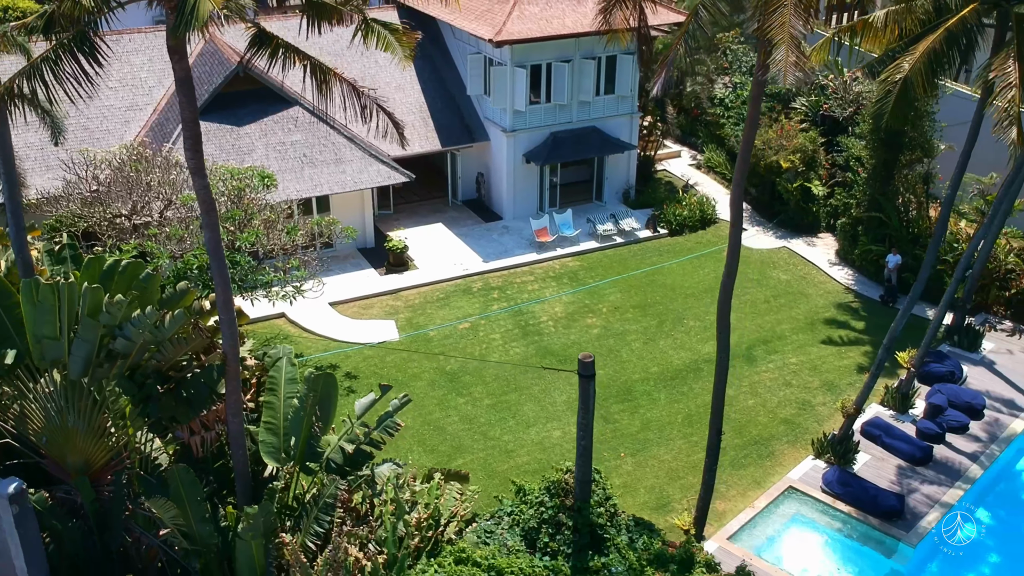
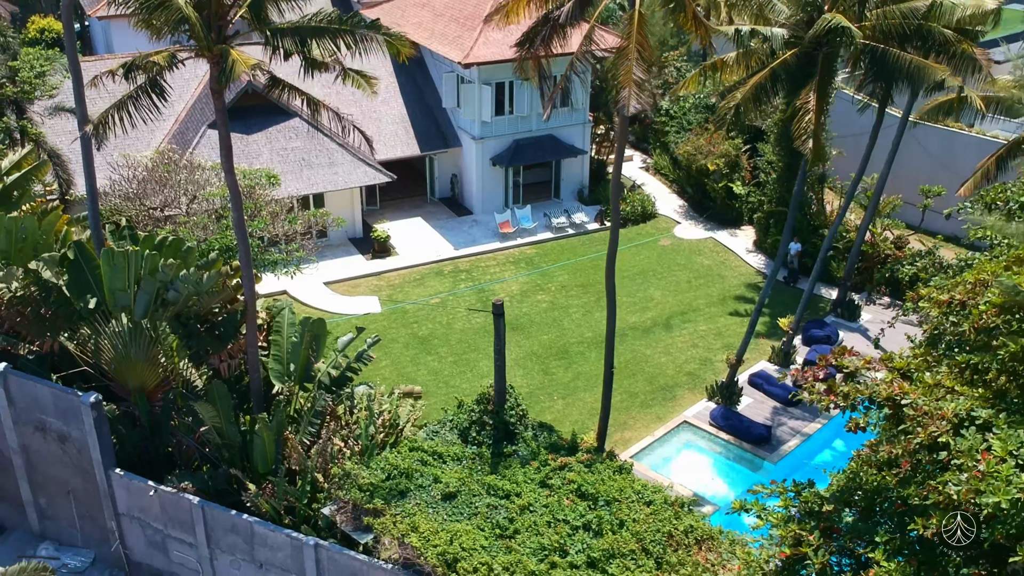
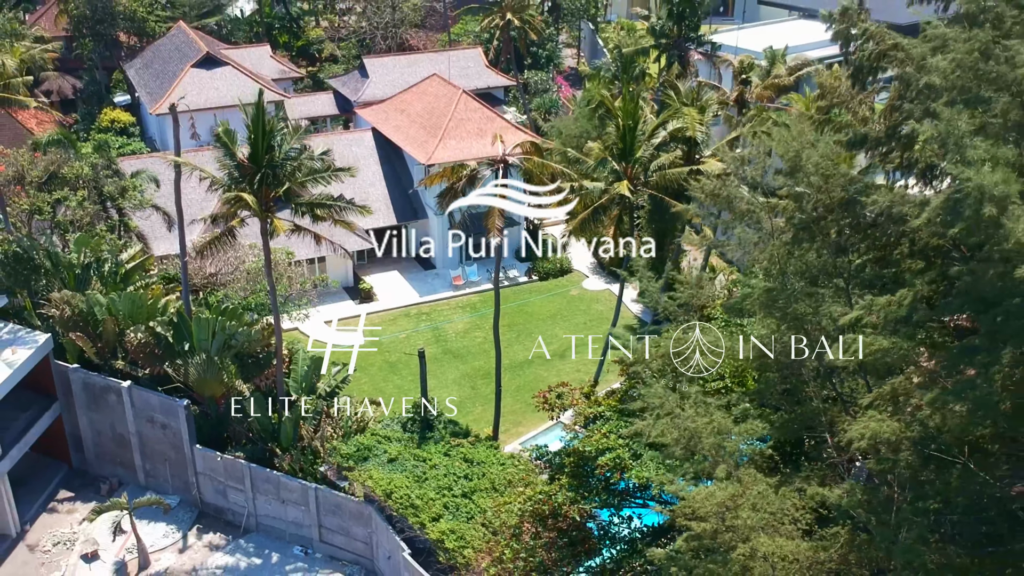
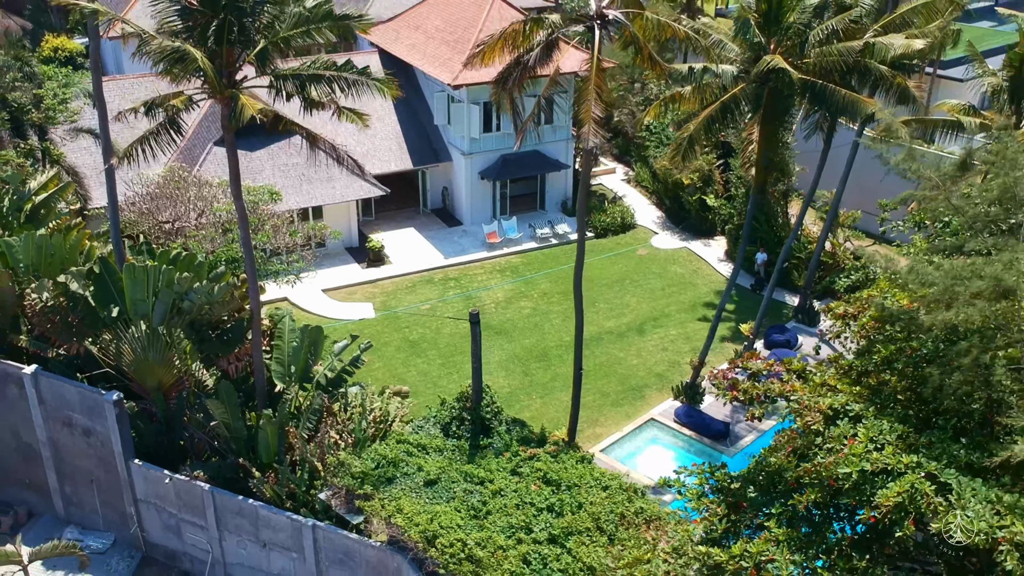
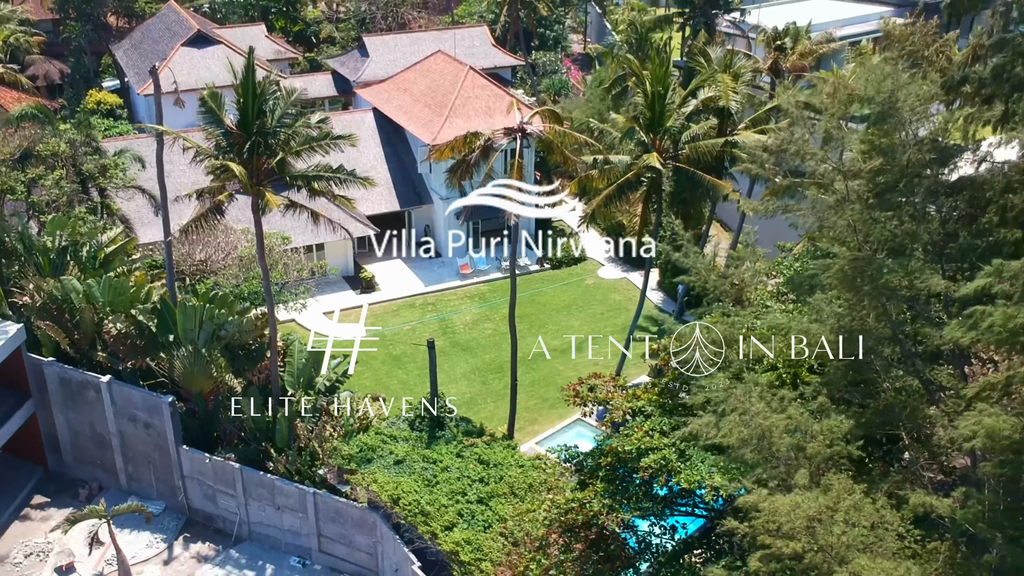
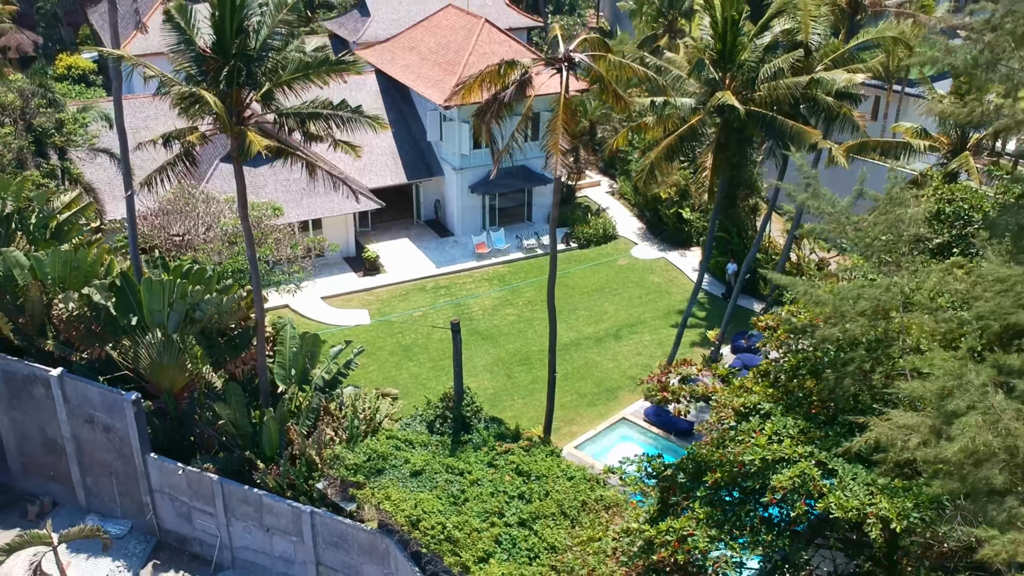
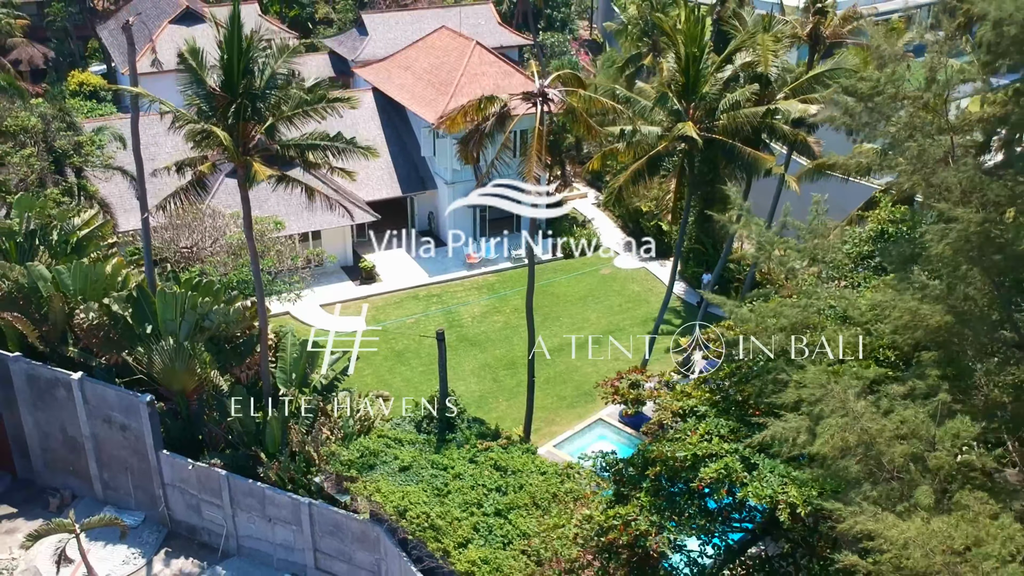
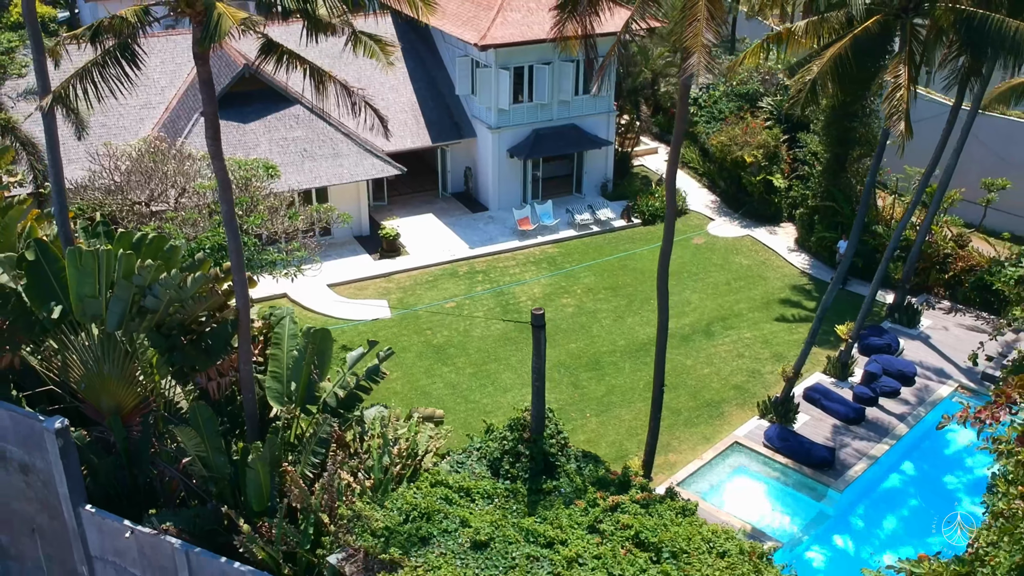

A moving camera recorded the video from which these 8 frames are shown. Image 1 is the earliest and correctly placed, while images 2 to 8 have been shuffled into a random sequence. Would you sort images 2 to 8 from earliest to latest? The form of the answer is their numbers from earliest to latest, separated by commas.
8, 2, 4, 6, 7, 5, 3
